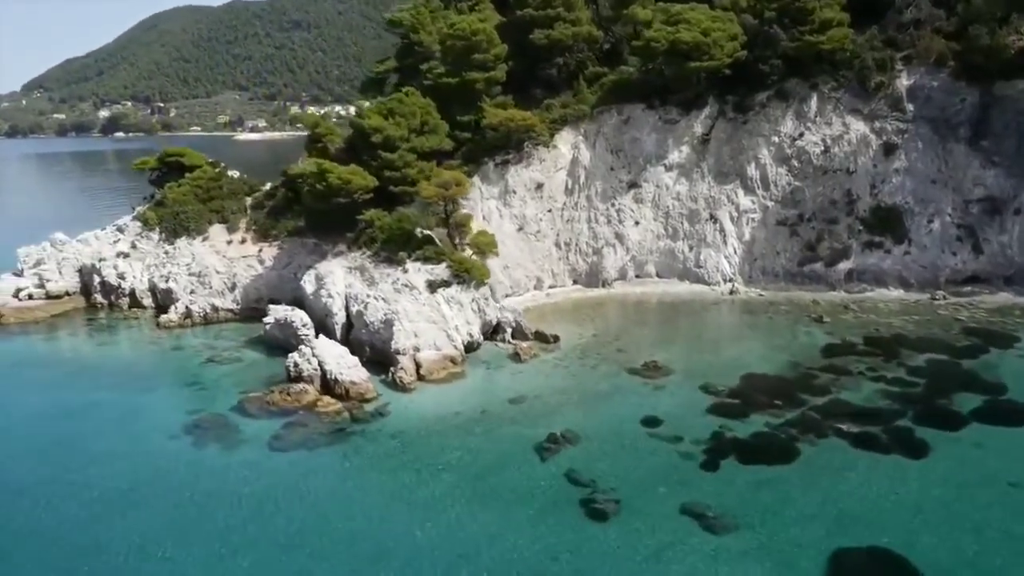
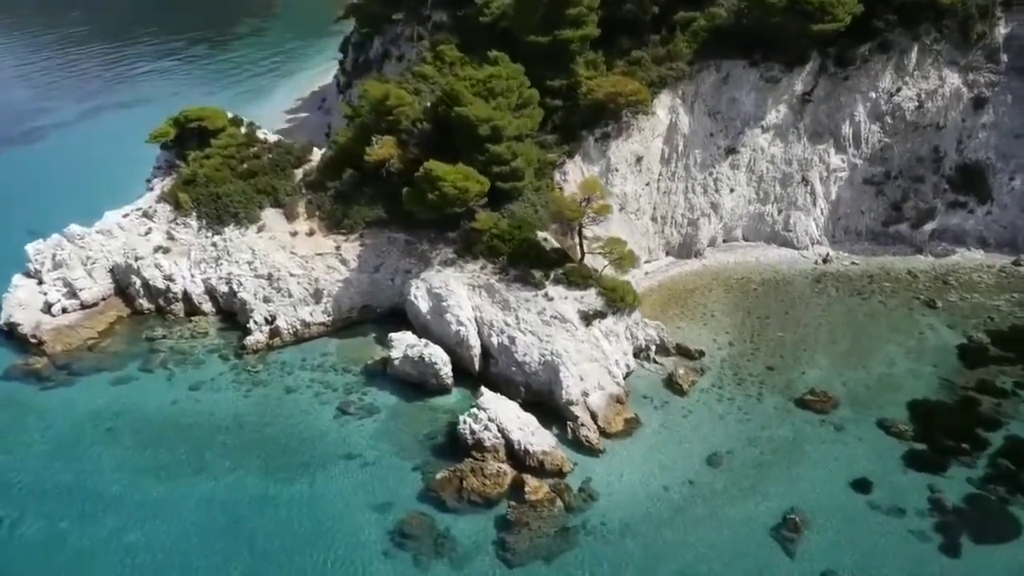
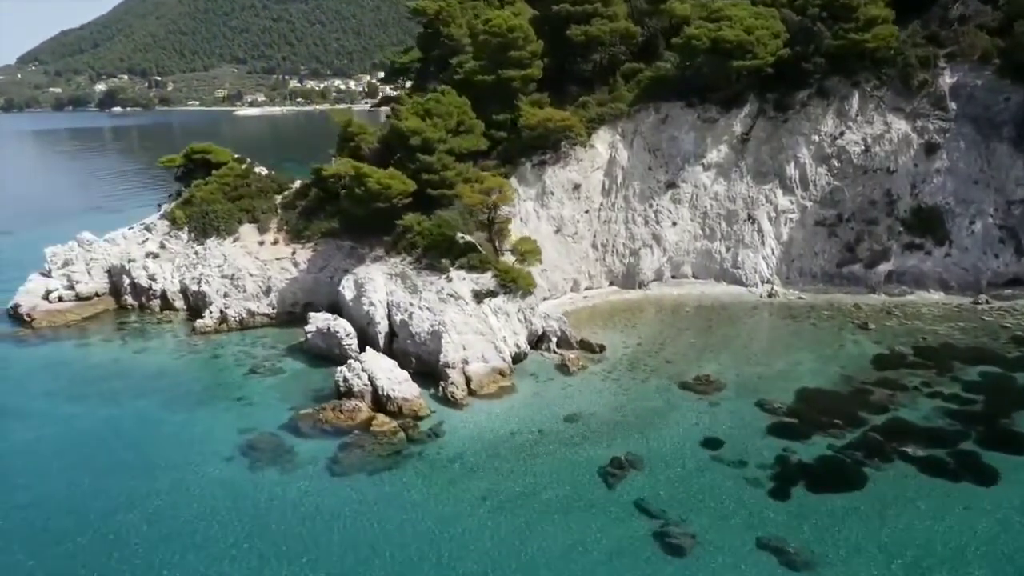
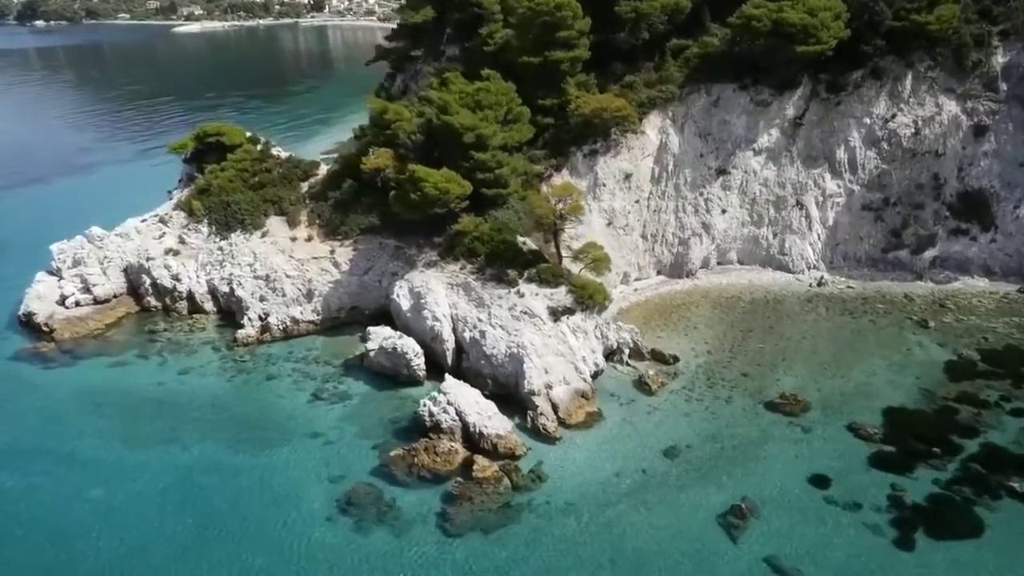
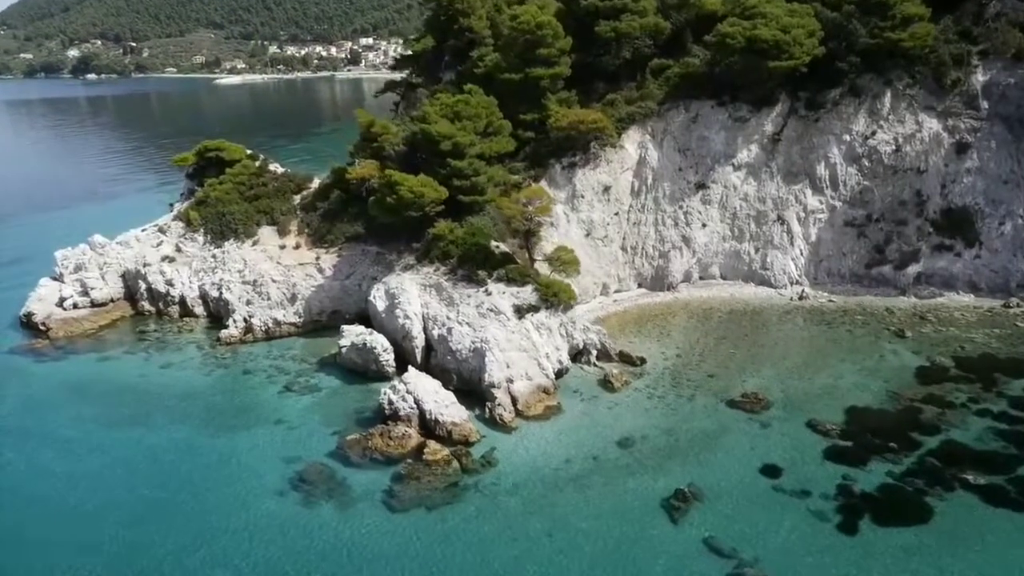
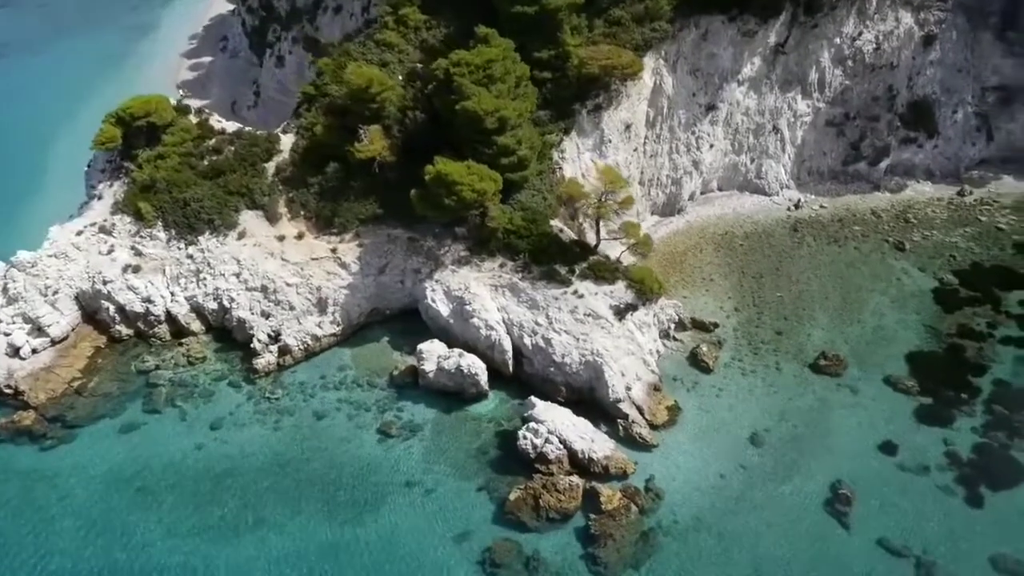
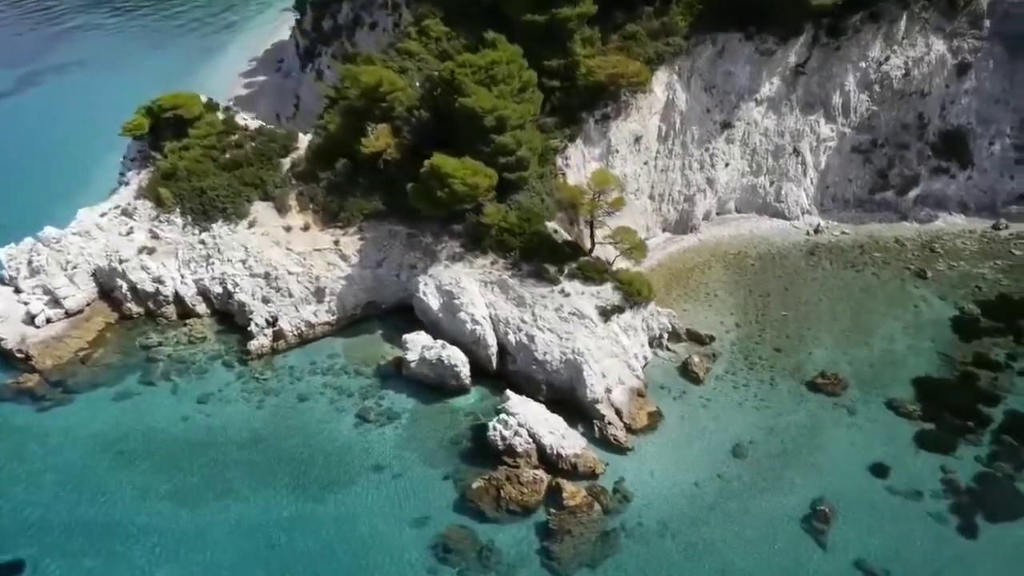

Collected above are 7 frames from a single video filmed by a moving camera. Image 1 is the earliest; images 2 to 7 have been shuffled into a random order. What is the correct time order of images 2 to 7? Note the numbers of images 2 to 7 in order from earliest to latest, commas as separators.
3, 5, 4, 2, 7, 6
